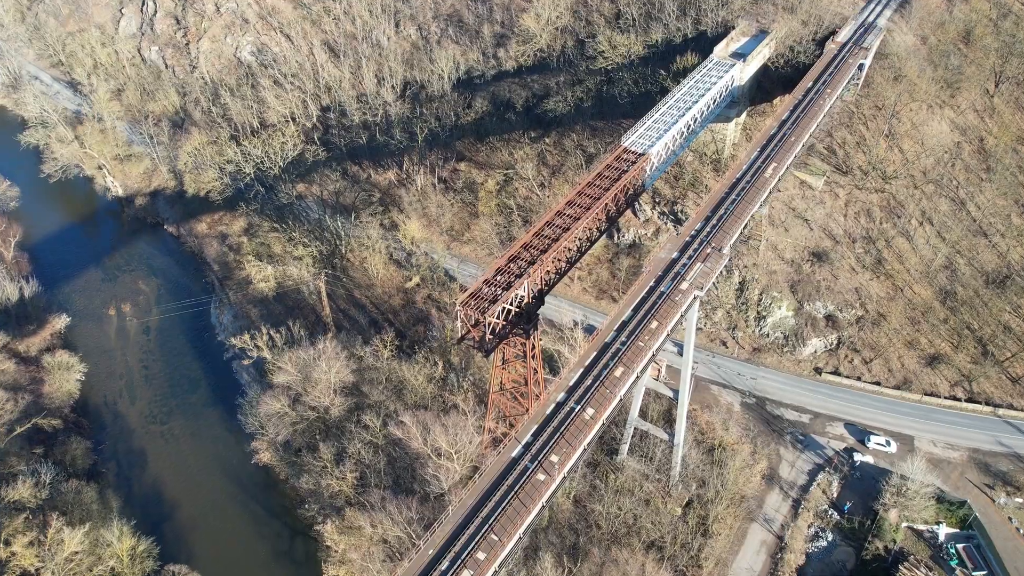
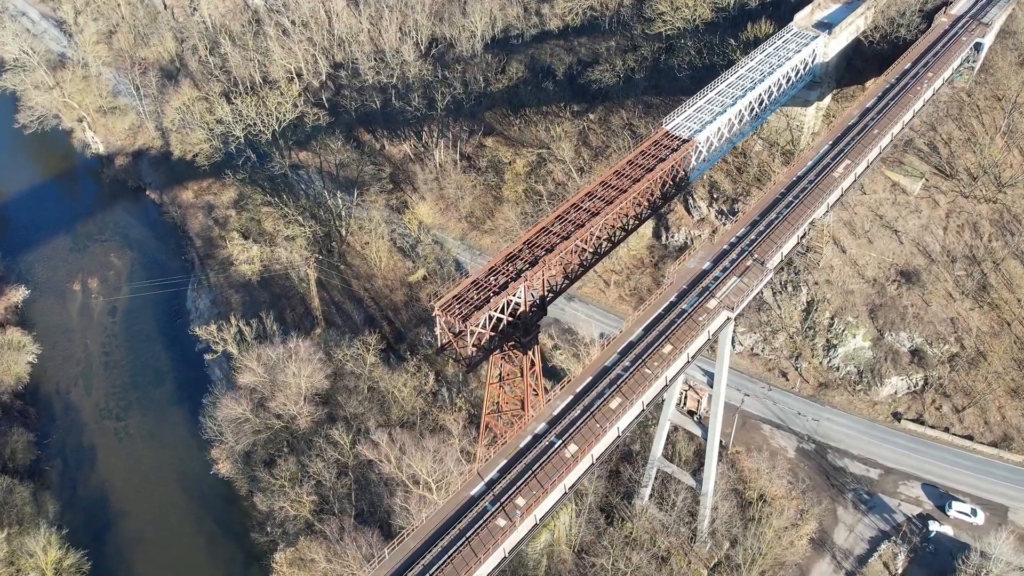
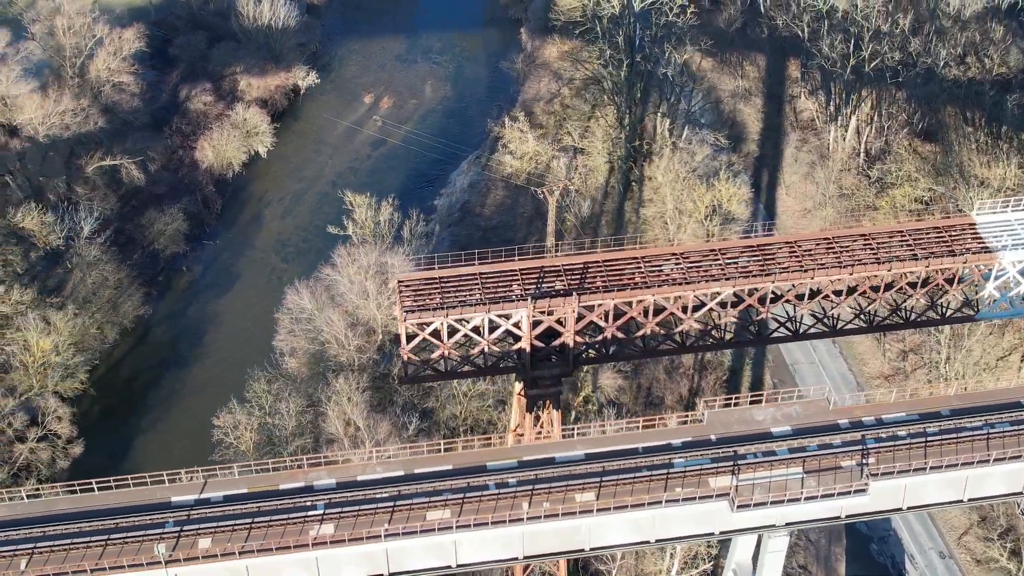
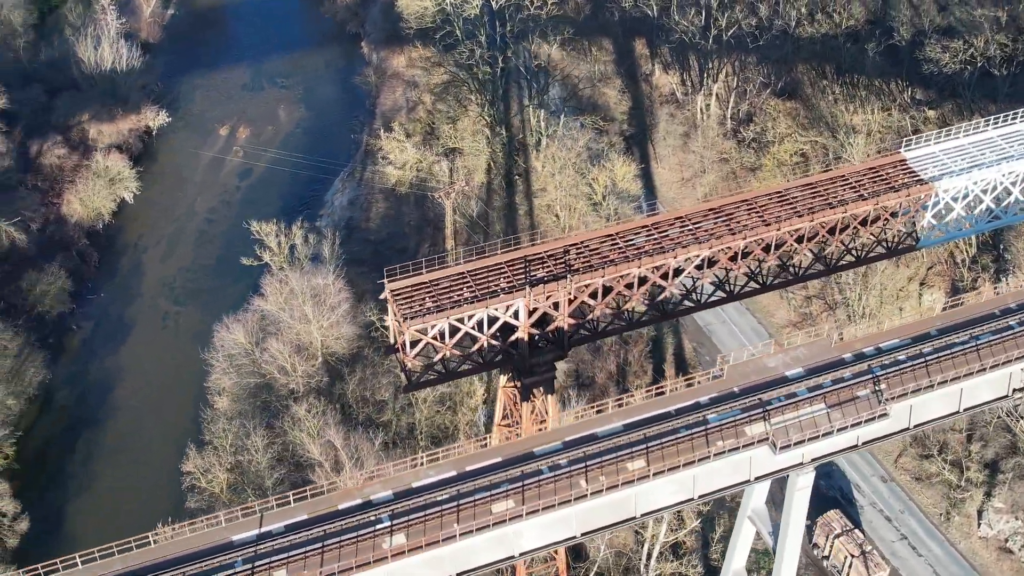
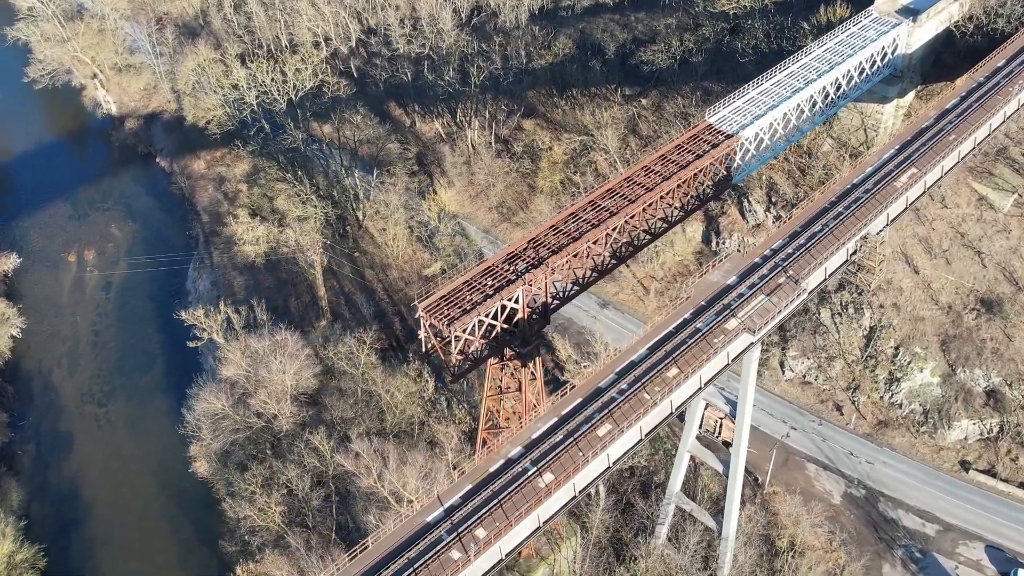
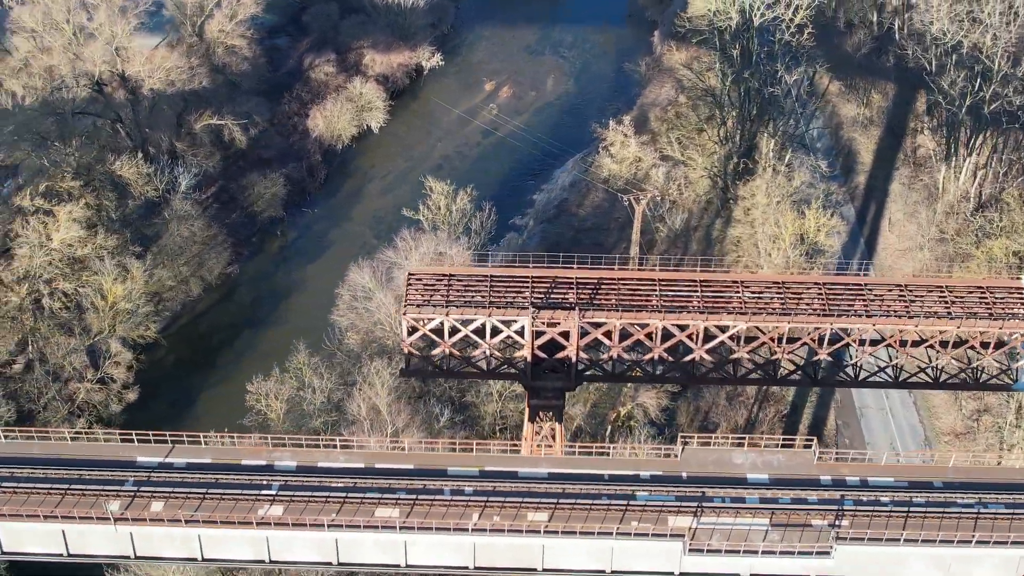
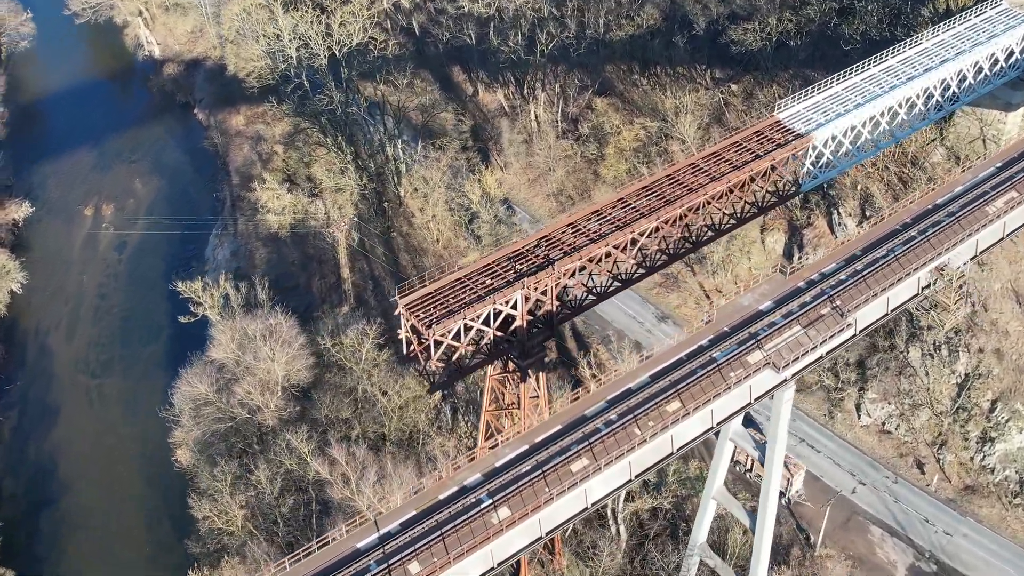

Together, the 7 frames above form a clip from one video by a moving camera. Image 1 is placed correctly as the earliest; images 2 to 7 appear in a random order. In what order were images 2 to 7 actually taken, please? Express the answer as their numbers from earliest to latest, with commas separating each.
2, 5, 7, 4, 3, 6
